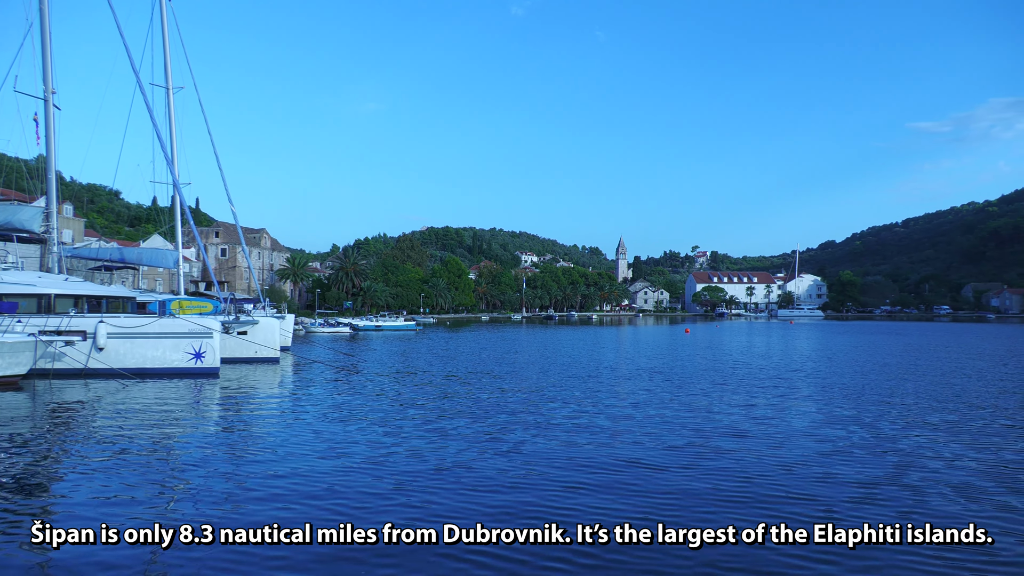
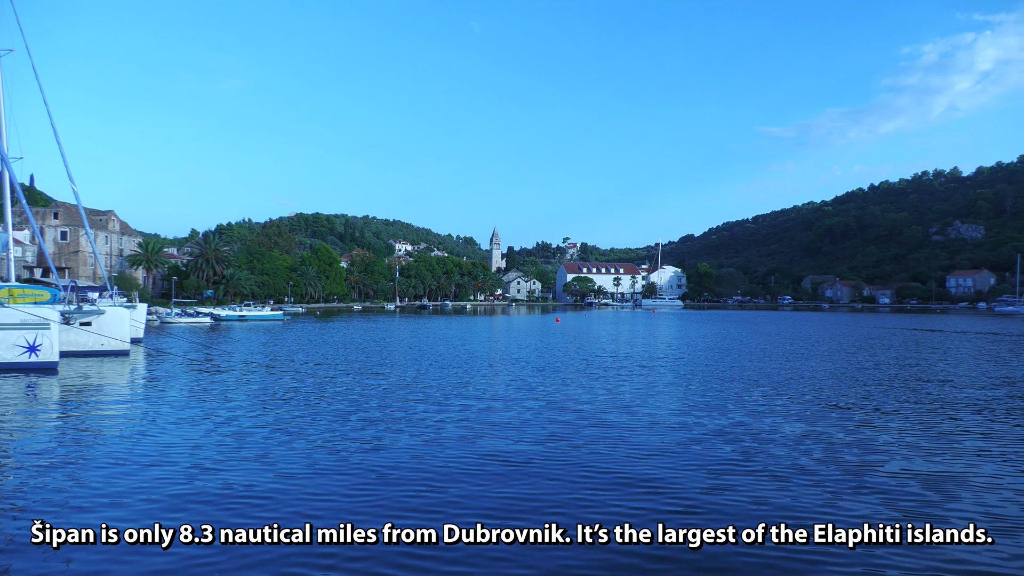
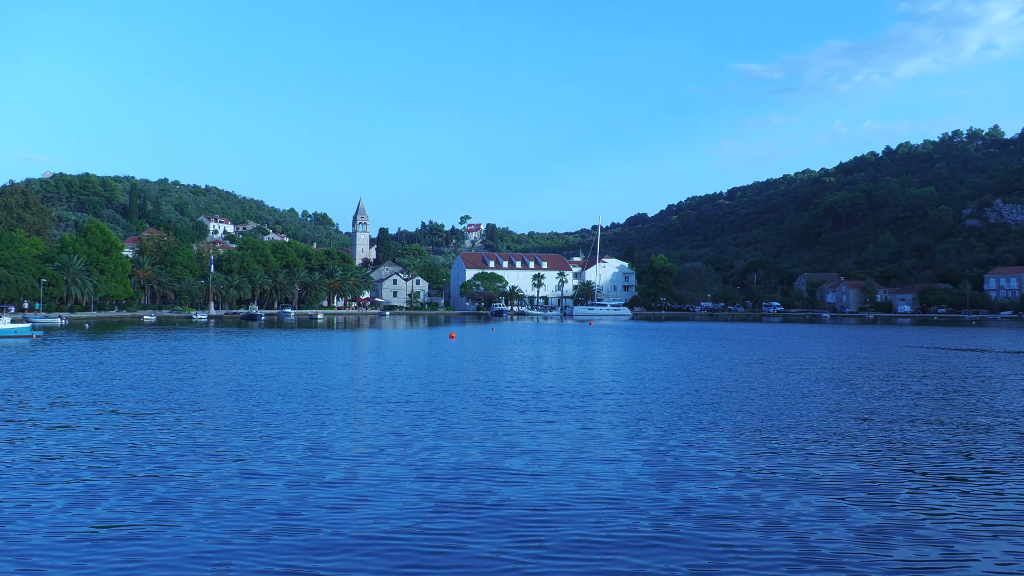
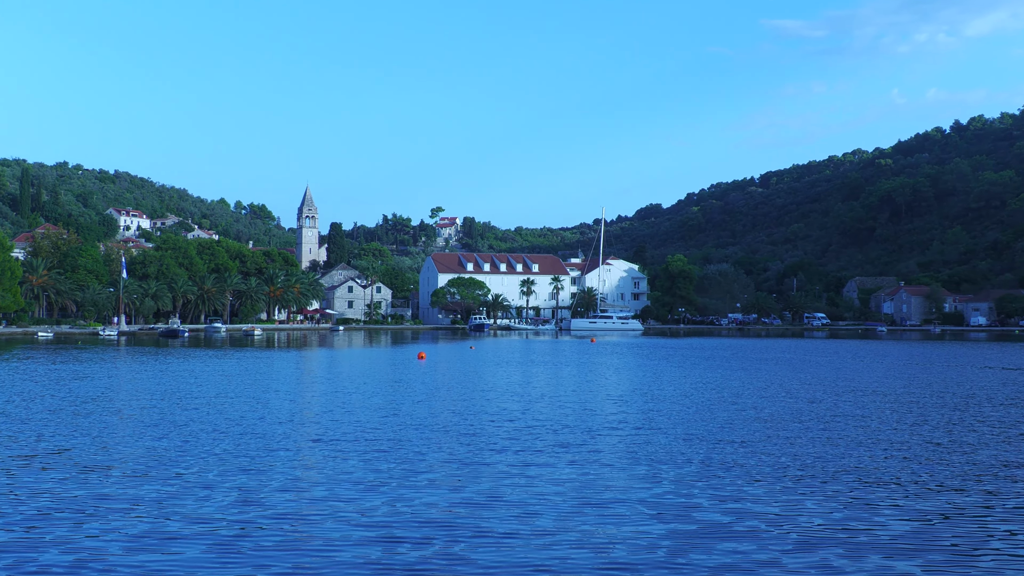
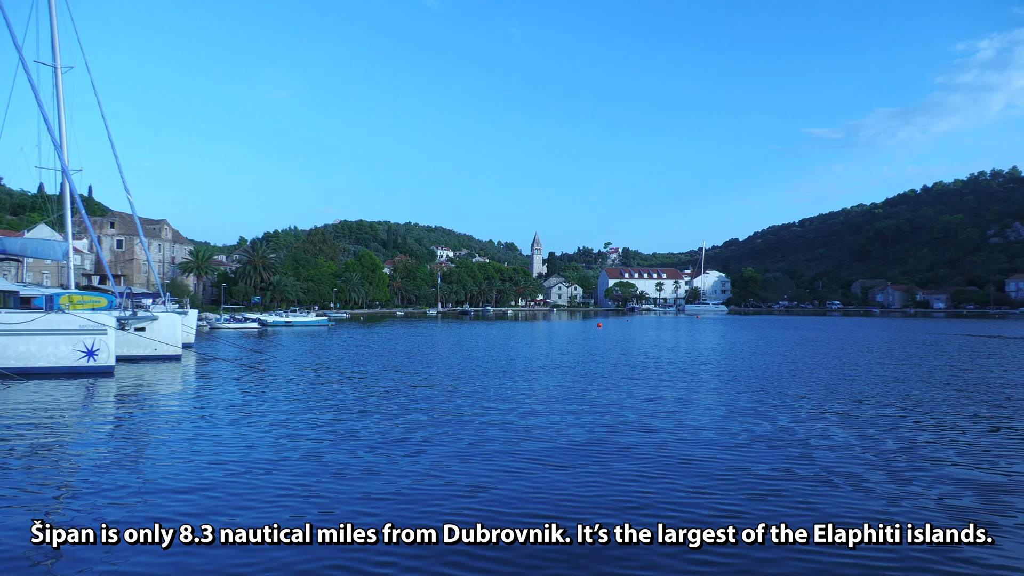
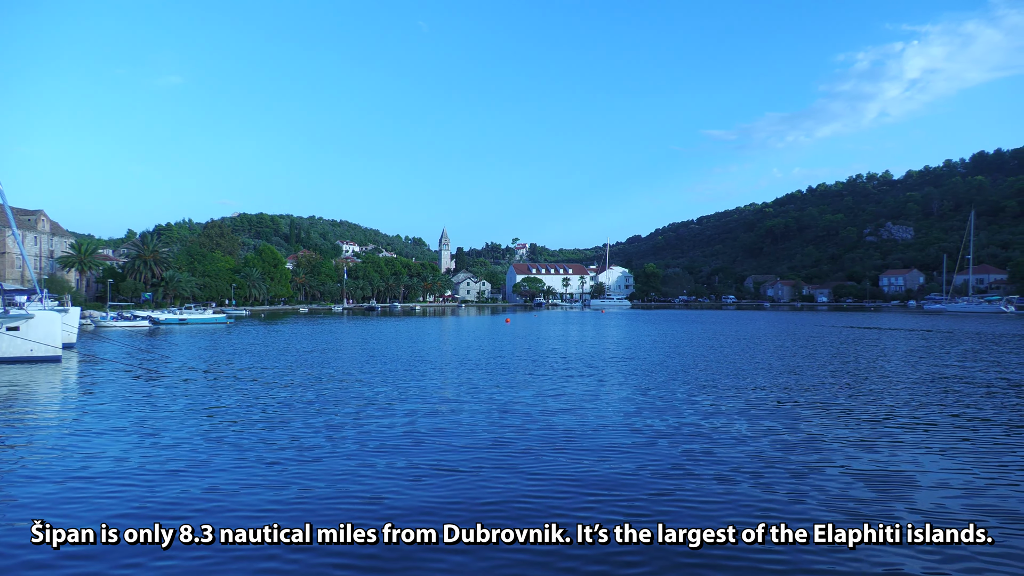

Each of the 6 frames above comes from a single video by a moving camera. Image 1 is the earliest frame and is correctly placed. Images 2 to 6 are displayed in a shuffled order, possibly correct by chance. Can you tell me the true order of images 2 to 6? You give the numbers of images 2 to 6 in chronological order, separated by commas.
5, 2, 6, 3, 4
